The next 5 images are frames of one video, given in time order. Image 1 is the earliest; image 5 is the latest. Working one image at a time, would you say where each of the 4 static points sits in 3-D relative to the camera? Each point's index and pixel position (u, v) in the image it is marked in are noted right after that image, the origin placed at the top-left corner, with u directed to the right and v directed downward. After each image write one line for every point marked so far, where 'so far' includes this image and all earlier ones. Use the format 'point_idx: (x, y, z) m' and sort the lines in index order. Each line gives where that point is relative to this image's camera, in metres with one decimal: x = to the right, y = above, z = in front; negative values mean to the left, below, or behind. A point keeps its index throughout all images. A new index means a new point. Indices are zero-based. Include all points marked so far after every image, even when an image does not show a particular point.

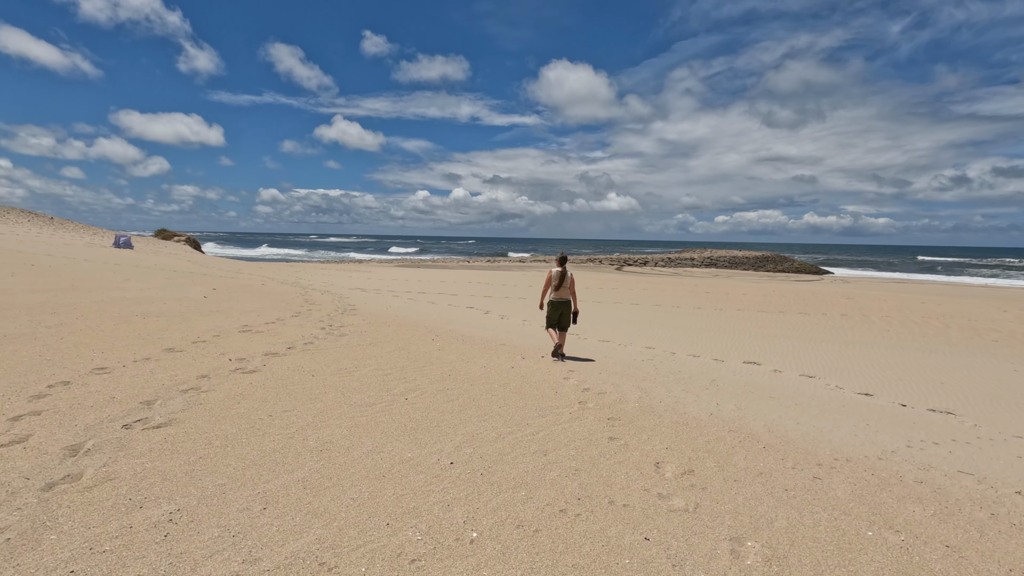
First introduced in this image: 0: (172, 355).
0: (-4.1, -0.8, +6.5) m
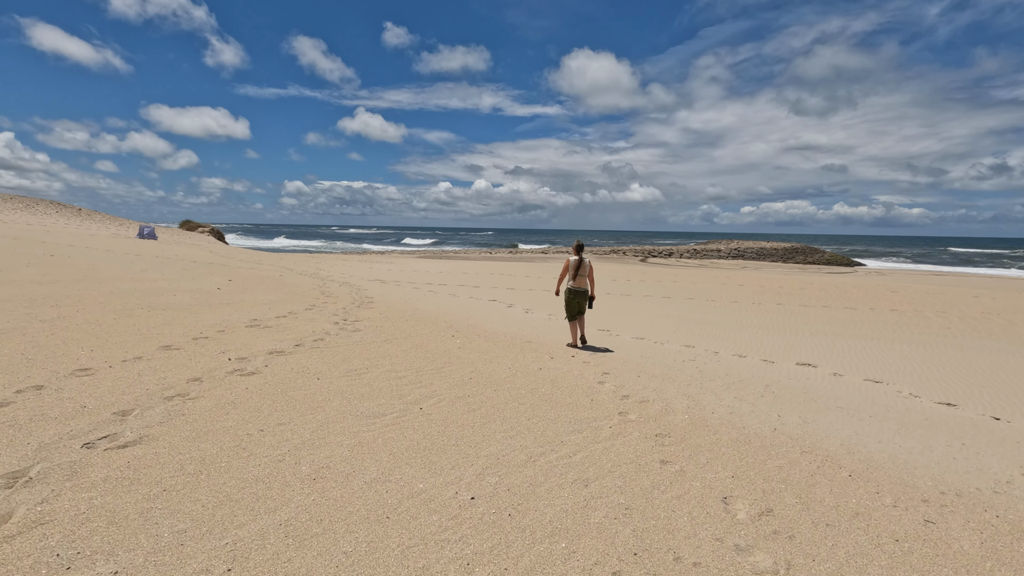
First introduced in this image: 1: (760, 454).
0: (-3.8, -0.7, +5.9) m
1: (+1.9, -1.3, +4.1) m
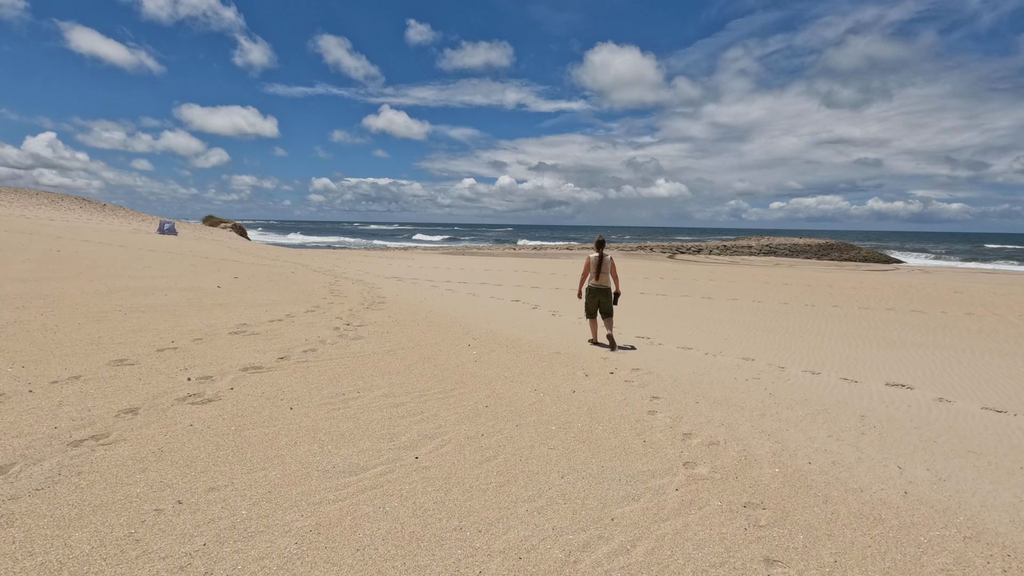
0: (-3.6, -0.8, +4.8) m
1: (+2.1, -1.3, +2.8) m
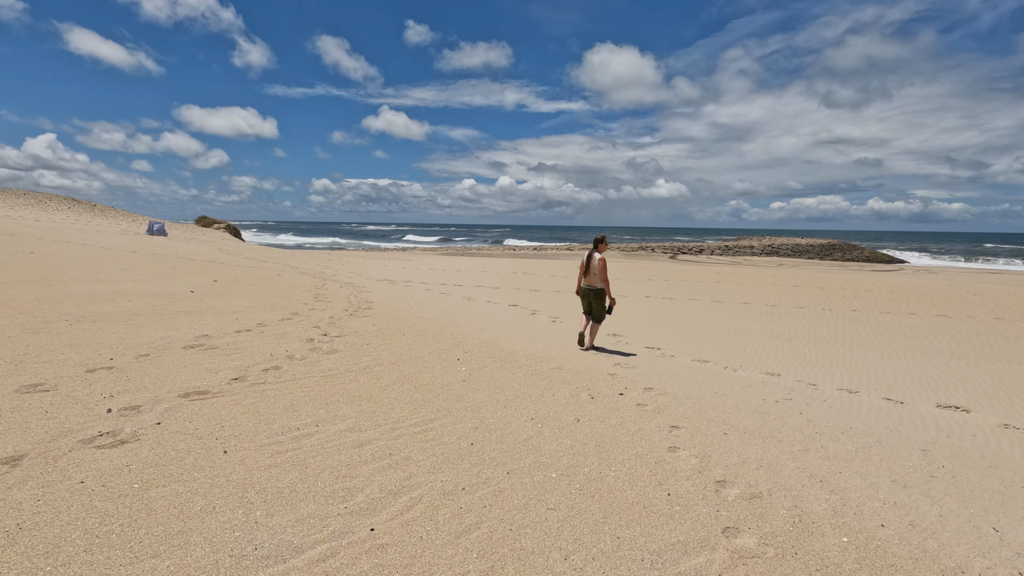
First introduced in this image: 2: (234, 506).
0: (-3.6, -0.8, +4.0) m
1: (+2.0, -1.4, +2.0) m
2: (-1.4, -1.1, +2.7) m
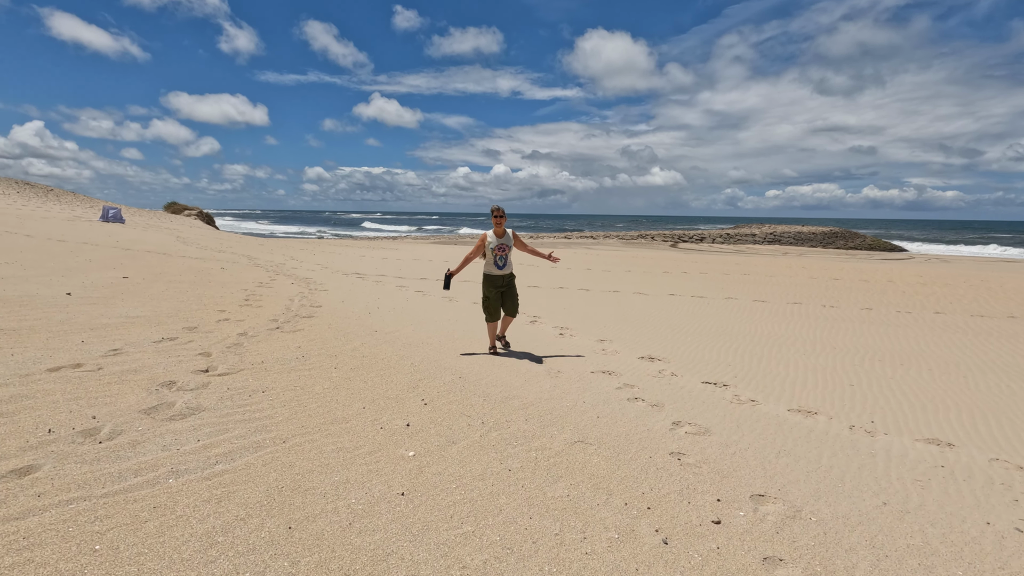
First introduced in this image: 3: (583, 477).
0: (-3.7, -1.0, +1.2) m
1: (+2.0, -1.6, -0.8) m
2: (-1.5, -1.3, 0.0) m
3: (+0.4, -1.1, +3.1) m
